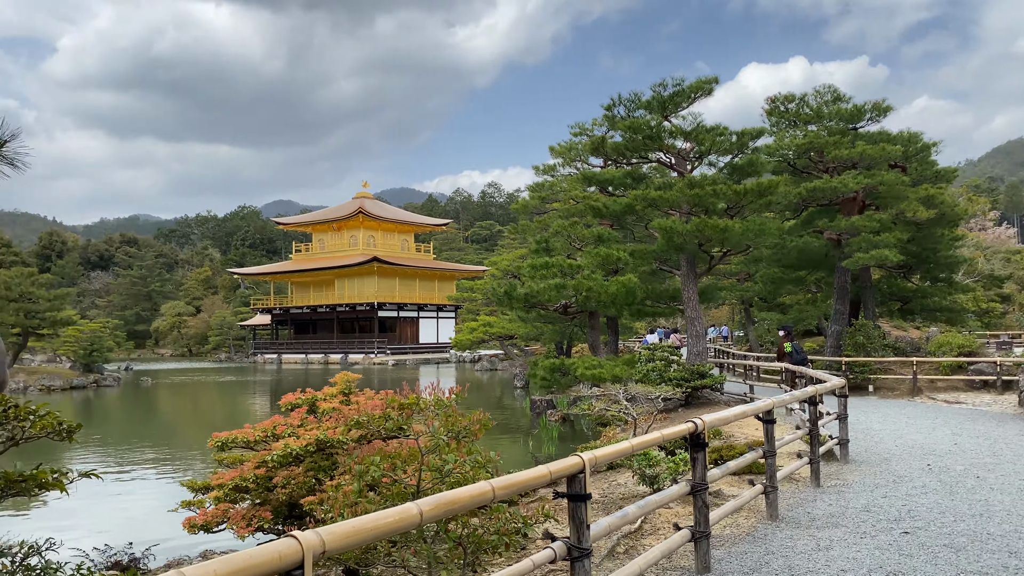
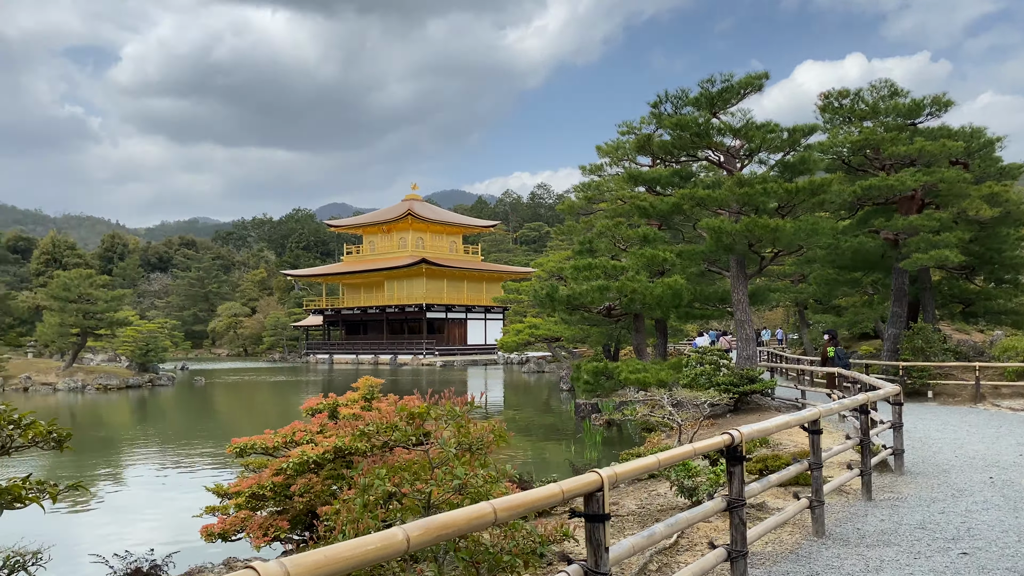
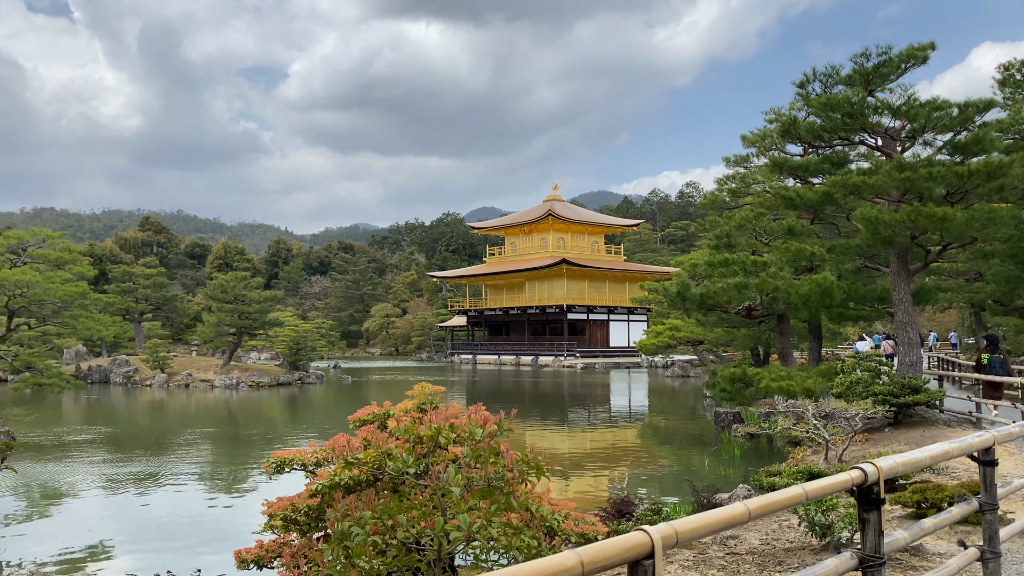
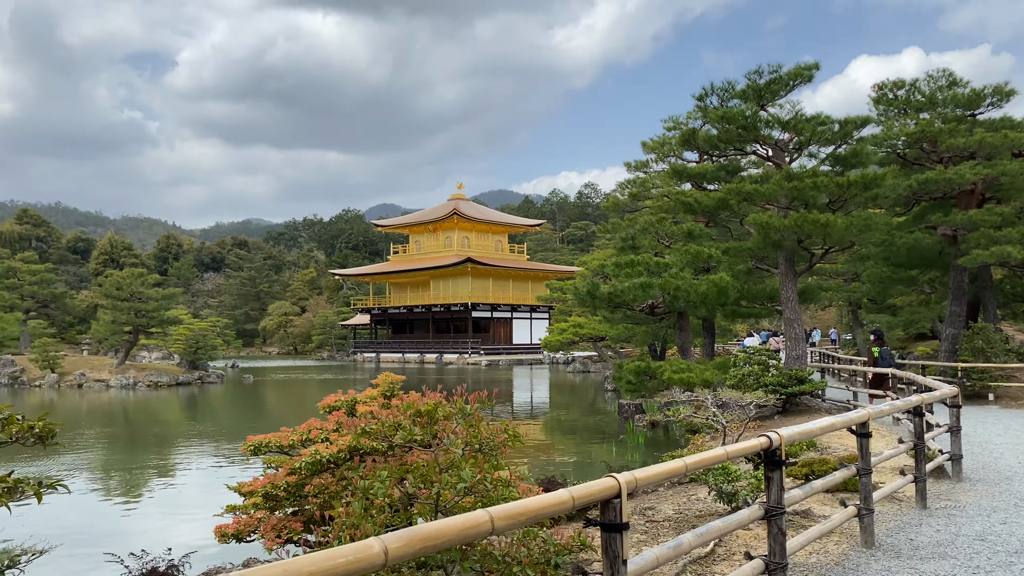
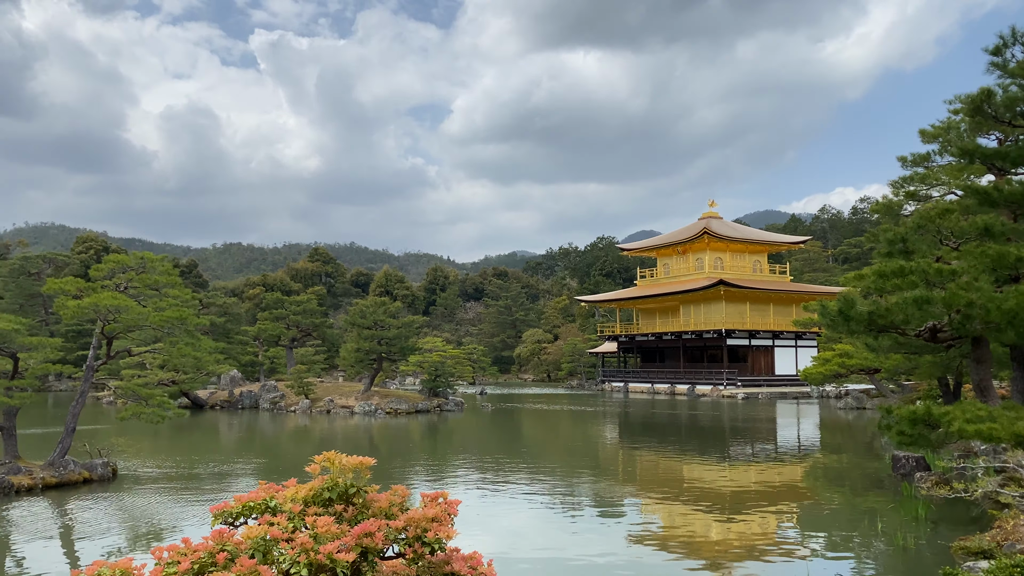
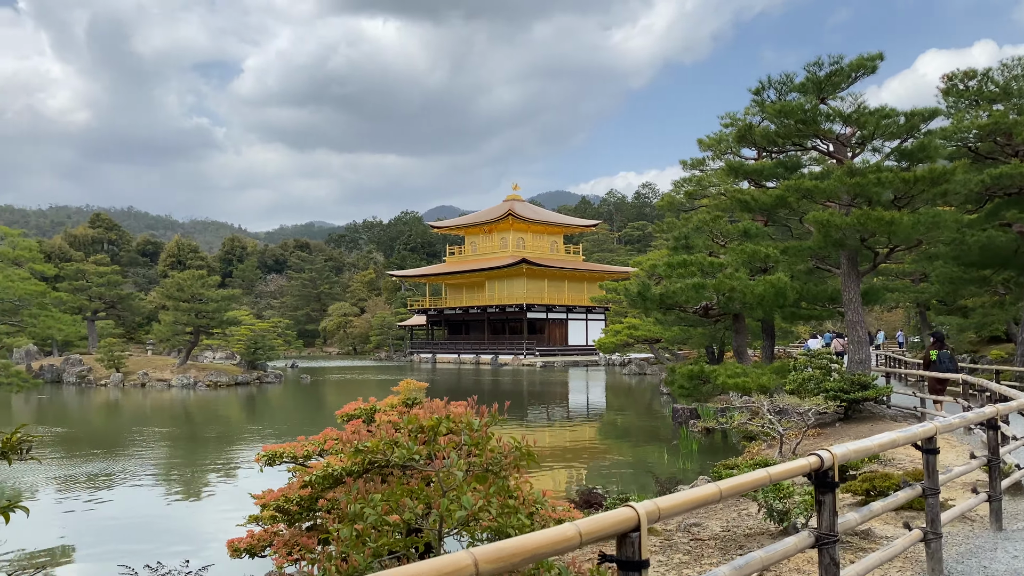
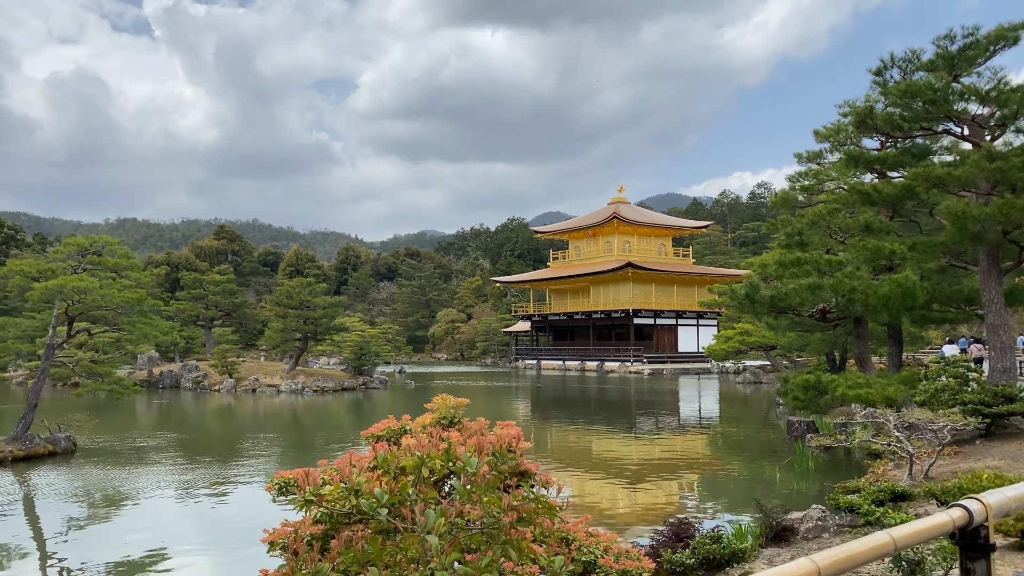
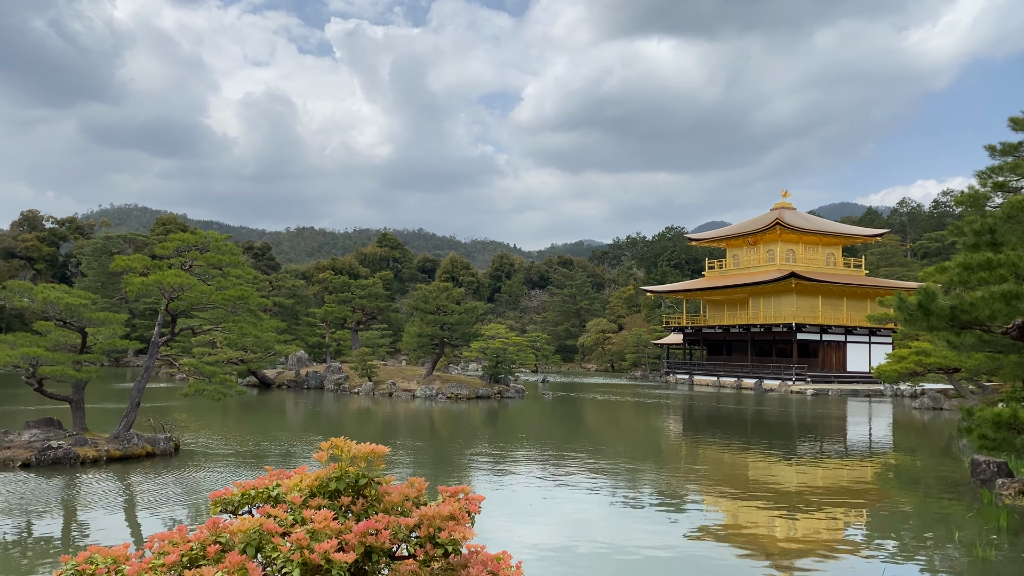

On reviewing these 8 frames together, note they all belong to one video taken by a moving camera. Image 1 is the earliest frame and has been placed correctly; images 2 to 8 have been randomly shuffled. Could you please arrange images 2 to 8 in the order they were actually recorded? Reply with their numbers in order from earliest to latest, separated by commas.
2, 4, 6, 3, 7, 5, 8
